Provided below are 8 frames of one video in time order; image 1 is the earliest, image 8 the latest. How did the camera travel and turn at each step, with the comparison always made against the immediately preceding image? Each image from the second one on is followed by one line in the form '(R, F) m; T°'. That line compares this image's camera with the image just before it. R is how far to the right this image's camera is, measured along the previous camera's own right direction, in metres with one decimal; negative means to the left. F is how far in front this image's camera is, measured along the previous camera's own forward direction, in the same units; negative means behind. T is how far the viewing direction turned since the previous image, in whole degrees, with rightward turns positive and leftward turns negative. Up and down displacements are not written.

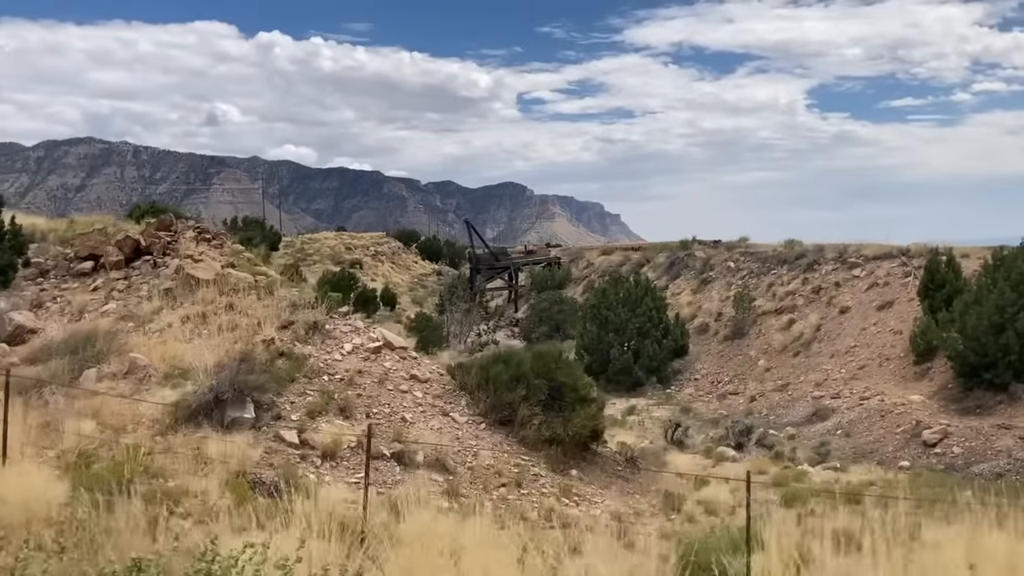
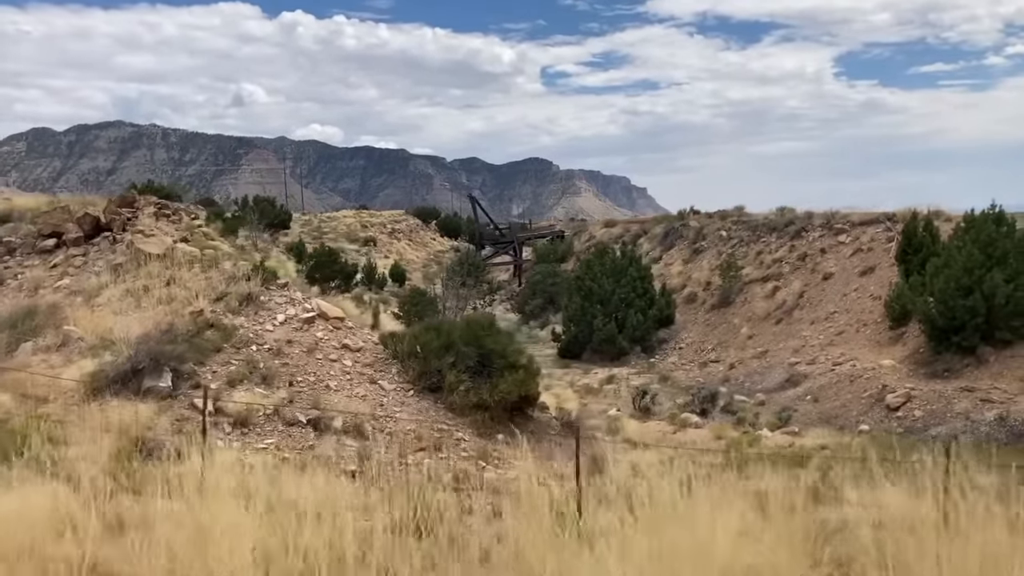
(+1.1, -0.1) m; -2°
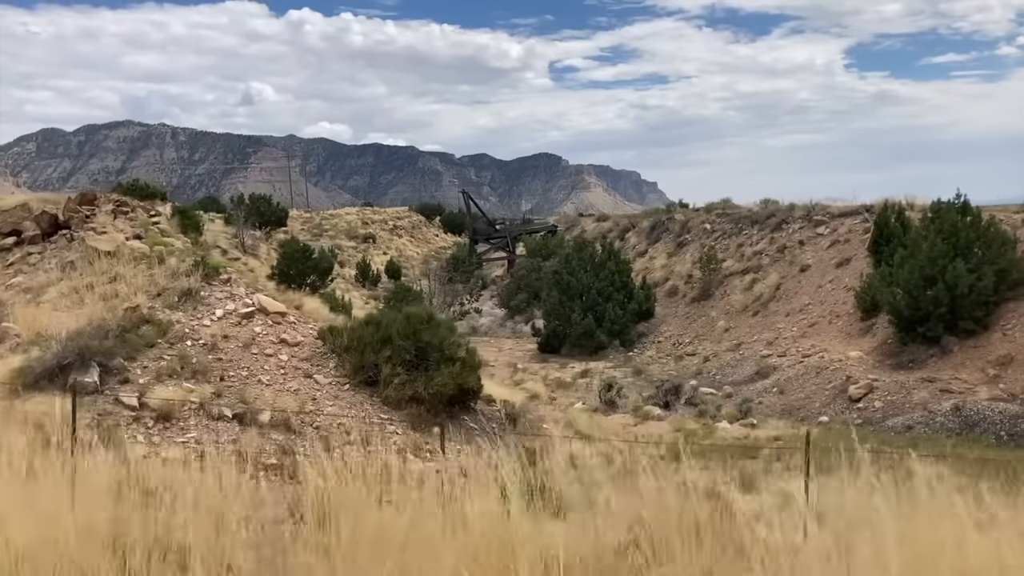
(+0.8, 0.0) m; -1°
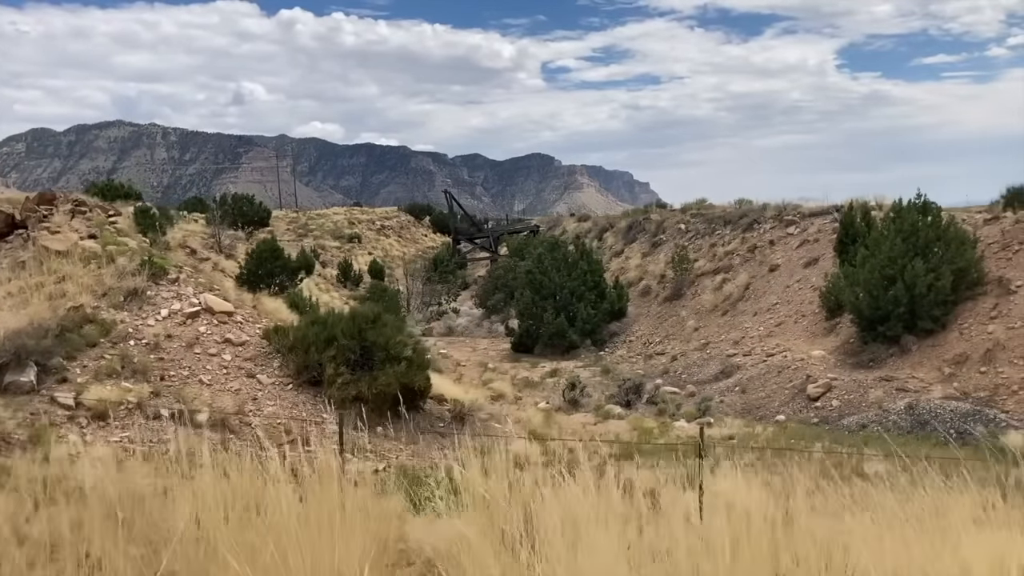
(+0.5, 0.0) m; 0°
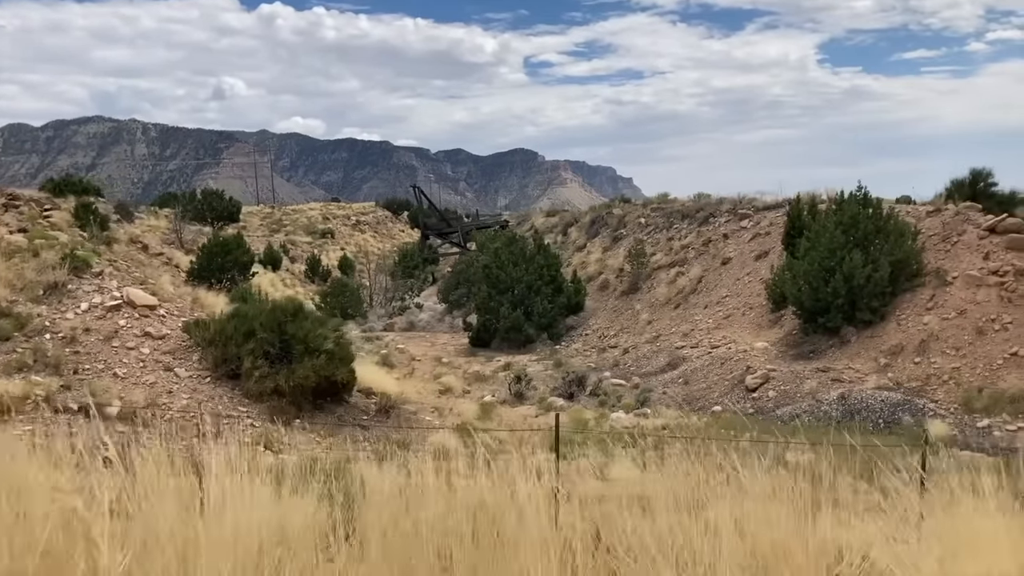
(+0.7, 0.0) m; +1°
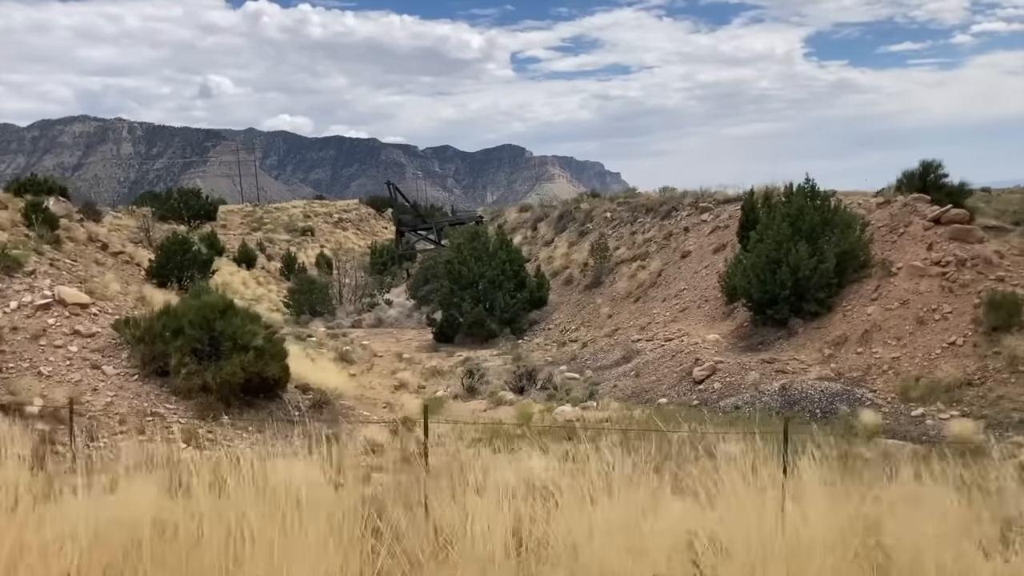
(+0.7, -0.1) m; +1°
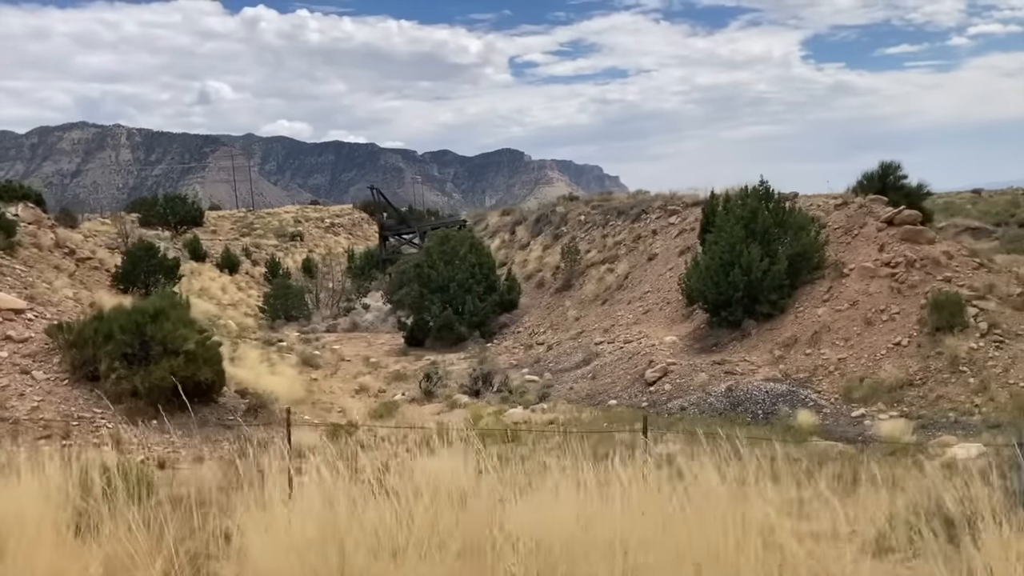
(+0.8, -0.1) m; 0°
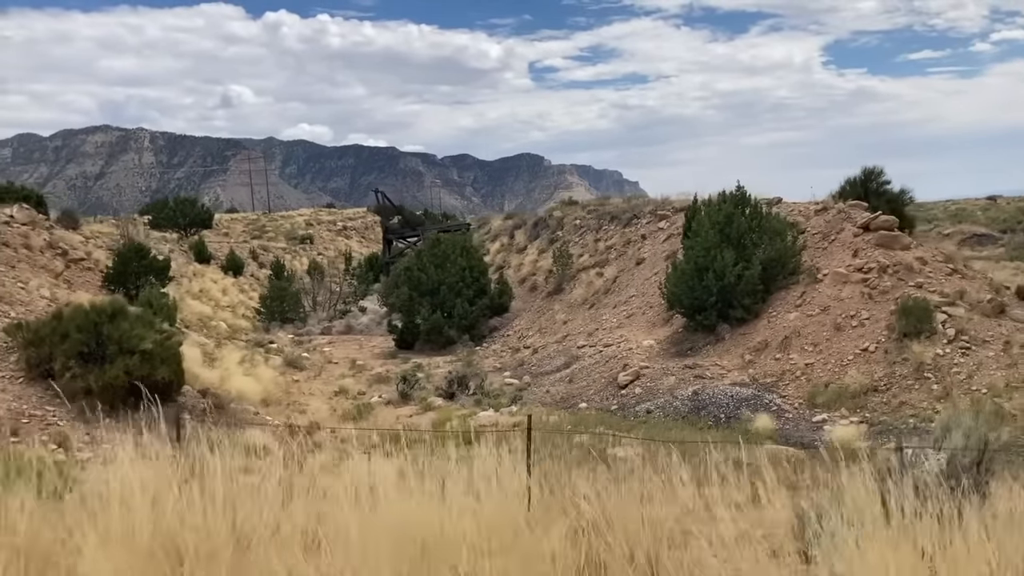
(+0.7, -0.1) m; -1°
